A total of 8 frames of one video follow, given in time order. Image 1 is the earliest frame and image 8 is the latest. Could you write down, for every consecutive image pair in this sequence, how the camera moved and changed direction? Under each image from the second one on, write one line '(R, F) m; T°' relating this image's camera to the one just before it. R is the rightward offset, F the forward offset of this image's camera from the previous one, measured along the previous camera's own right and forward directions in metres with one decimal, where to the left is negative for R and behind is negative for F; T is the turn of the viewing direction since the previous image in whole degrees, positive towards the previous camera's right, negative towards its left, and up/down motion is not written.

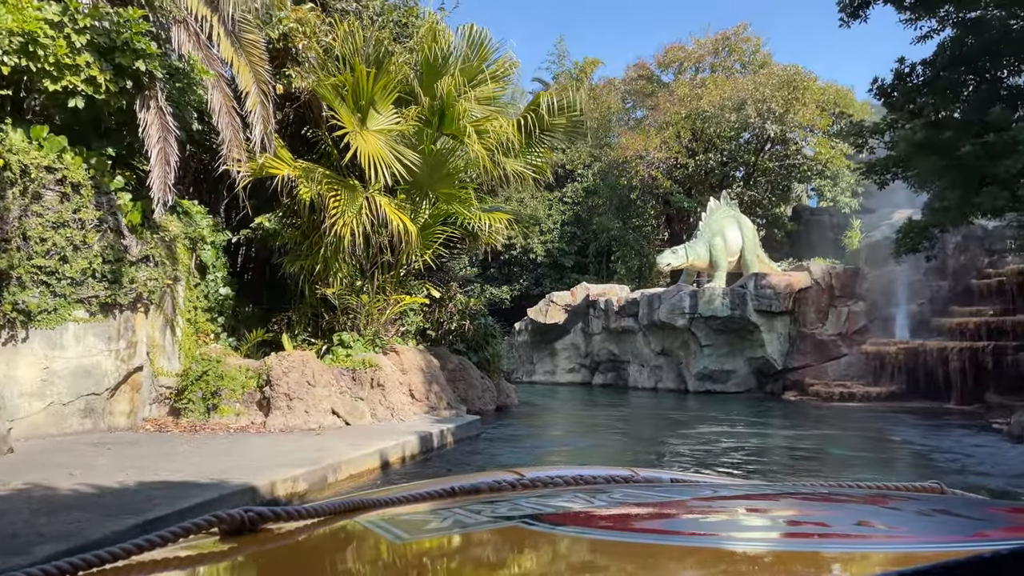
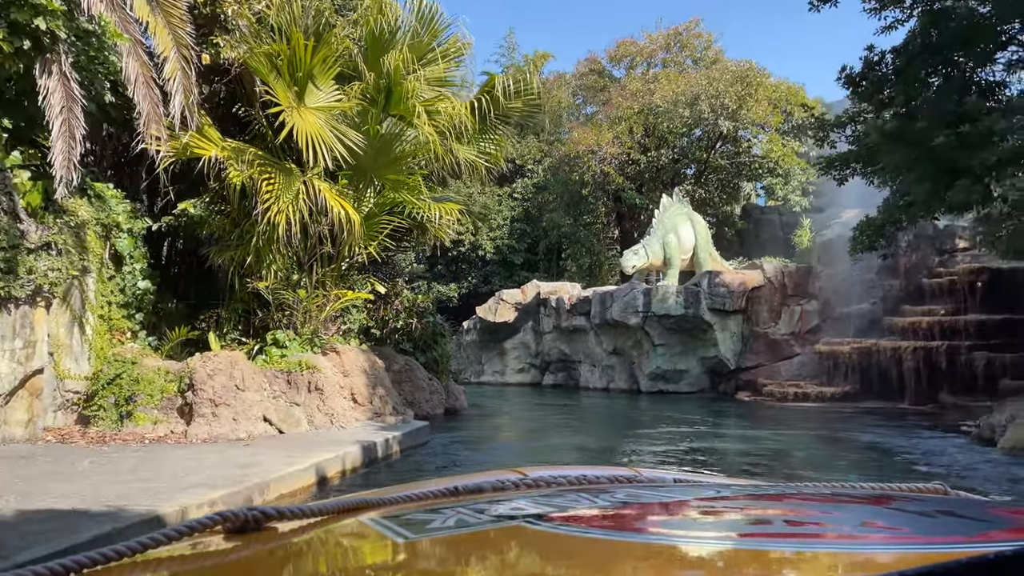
(-0.1, +0.6) m; +4°
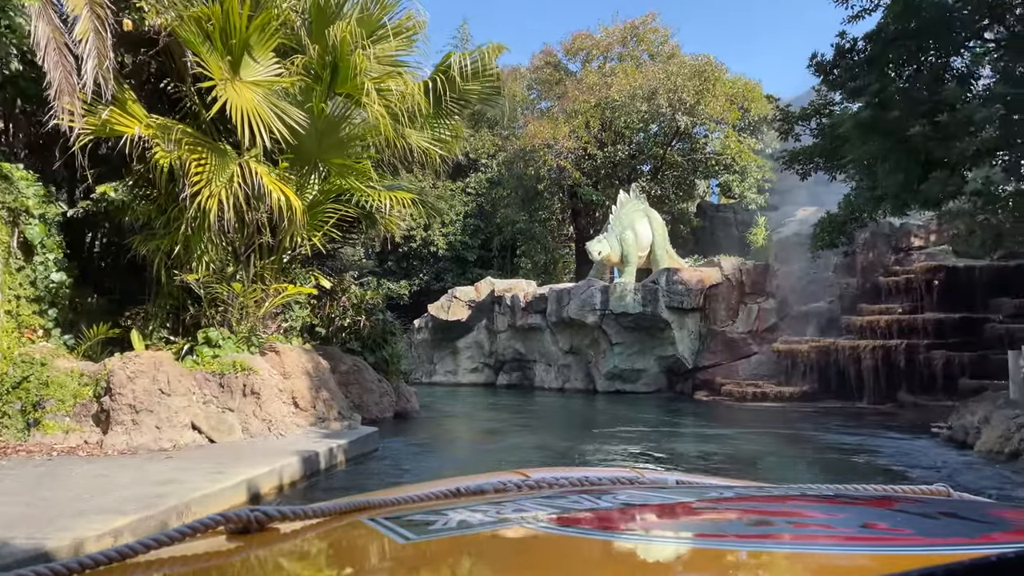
(0.0, +0.5) m; +4°
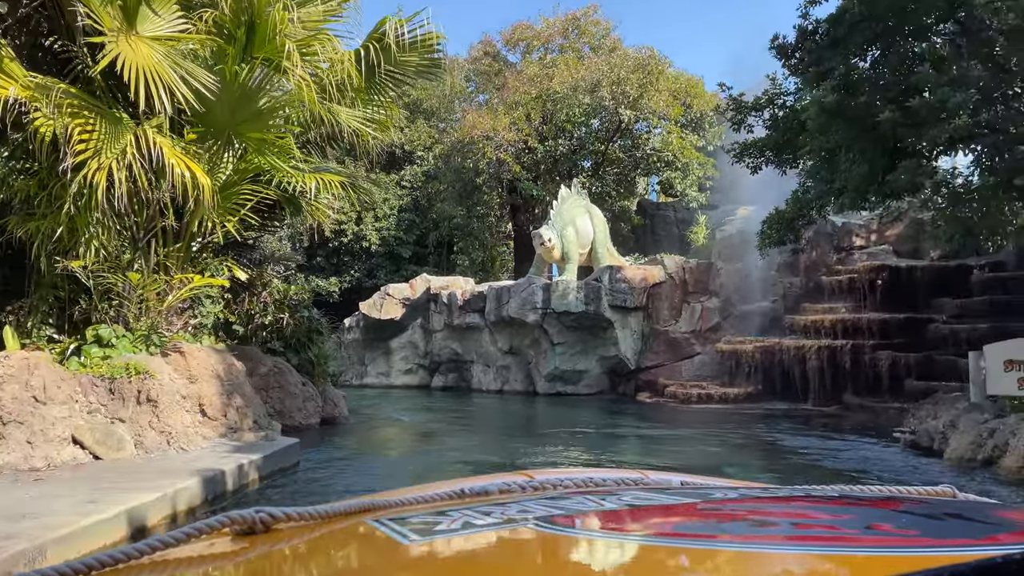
(-0.1, +0.7) m; +5°
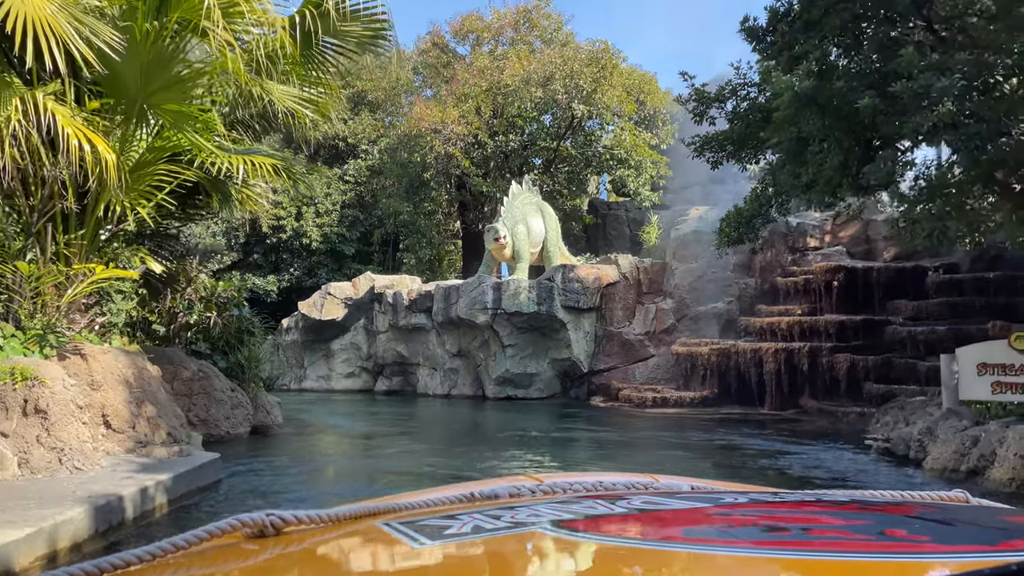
(0.0, +0.6) m; +4°
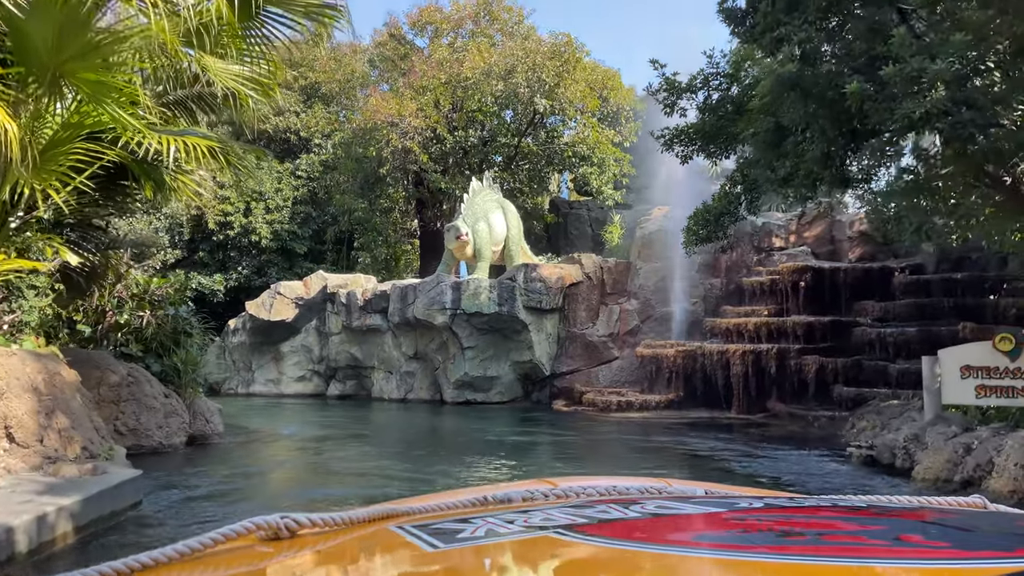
(0.0, +0.5) m; +3°
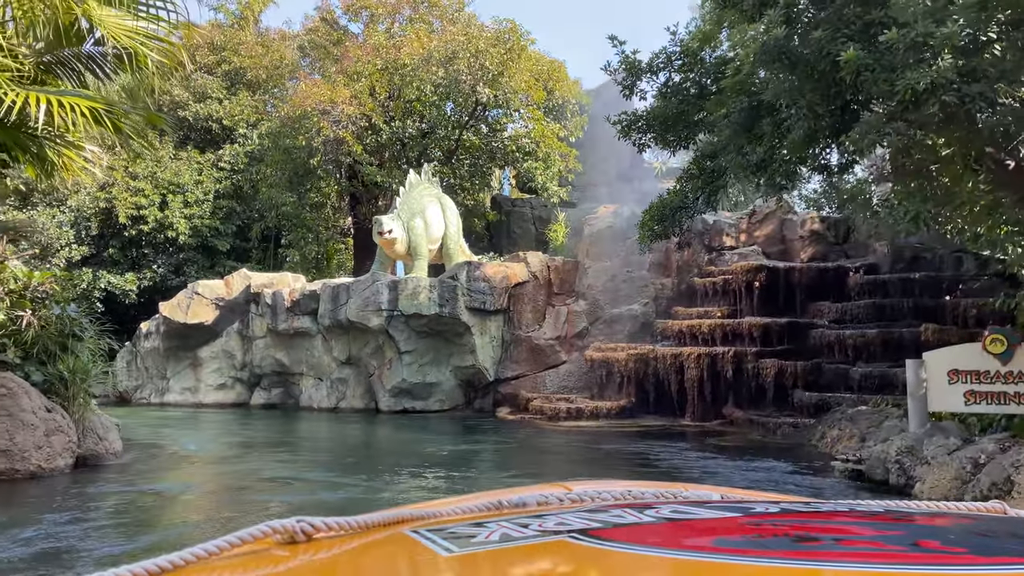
(-0.1, +0.8) m; +5°
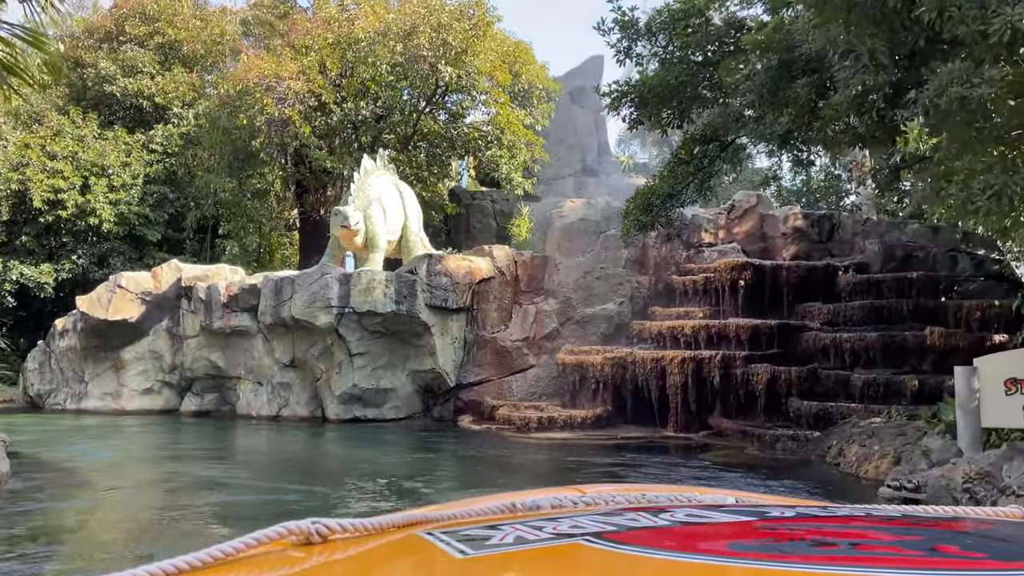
(-0.2, +1.1) m; +4°
